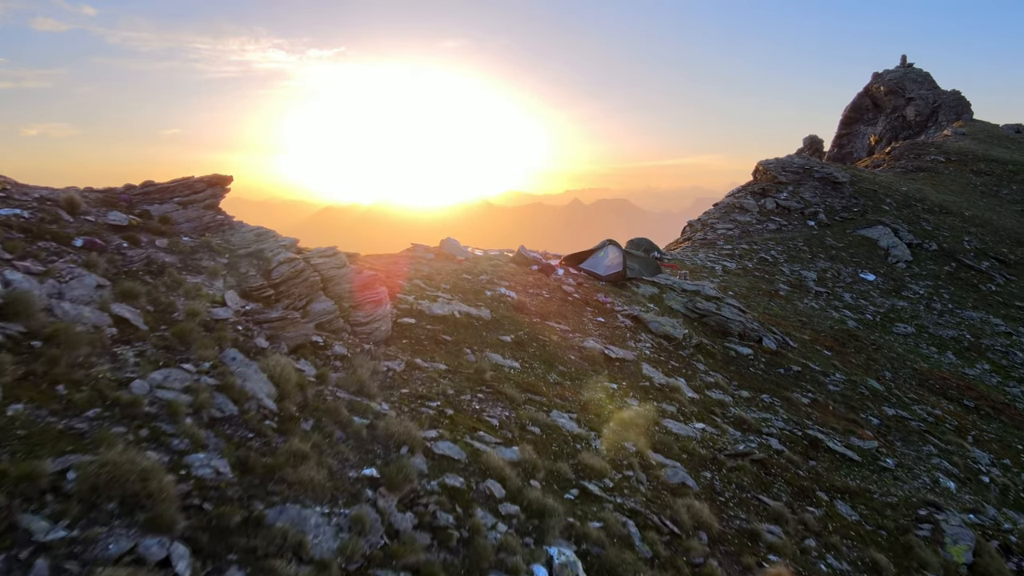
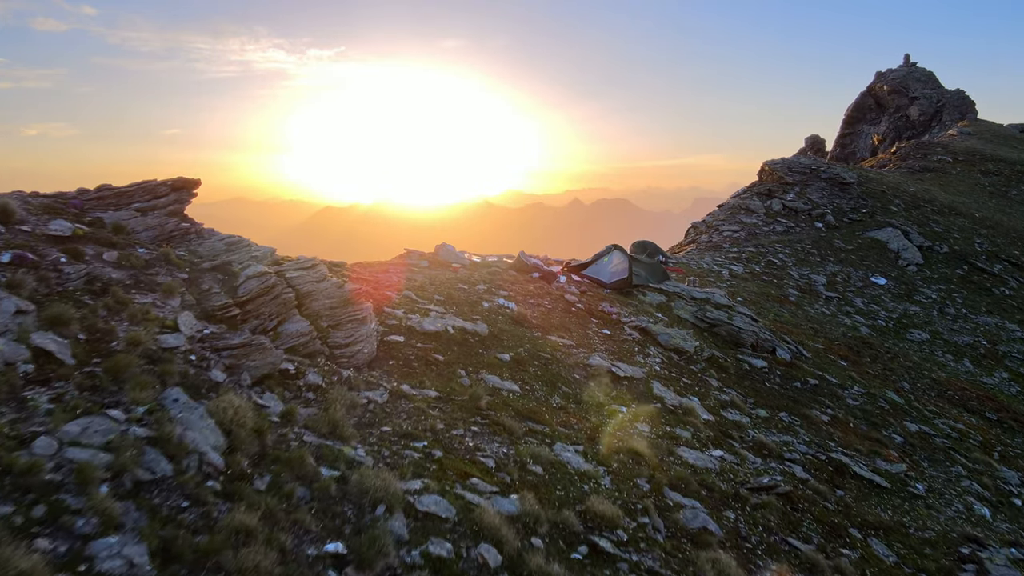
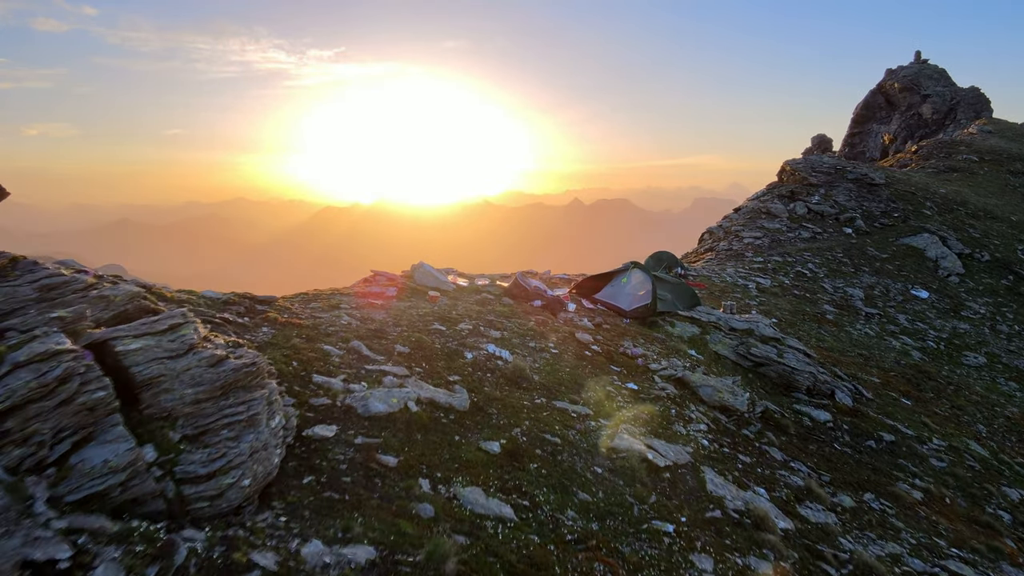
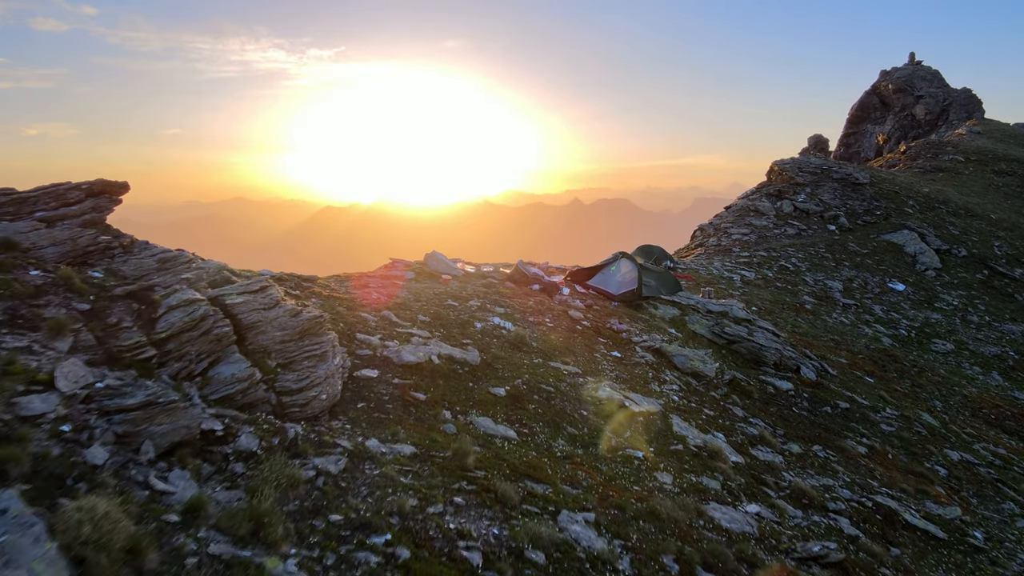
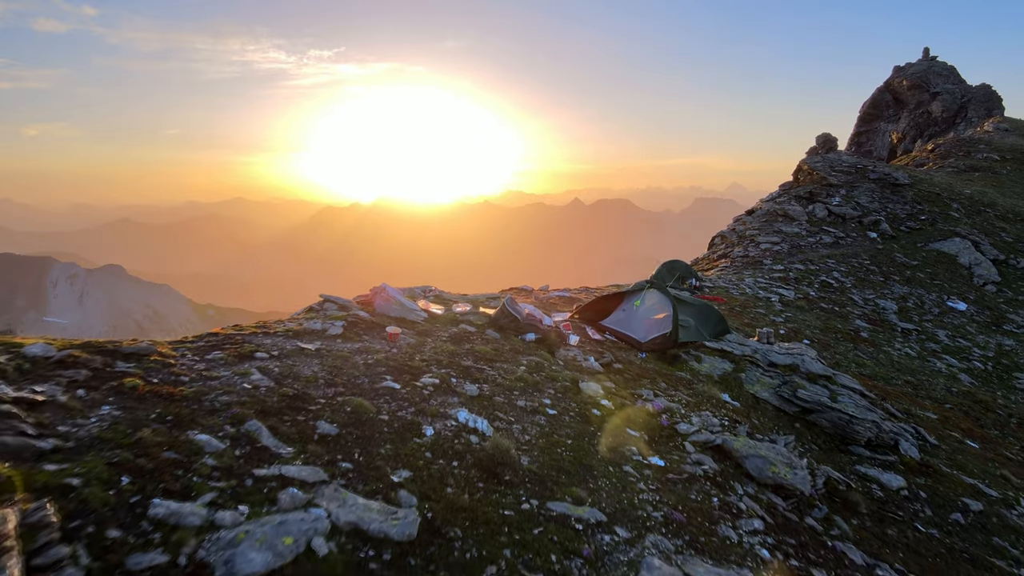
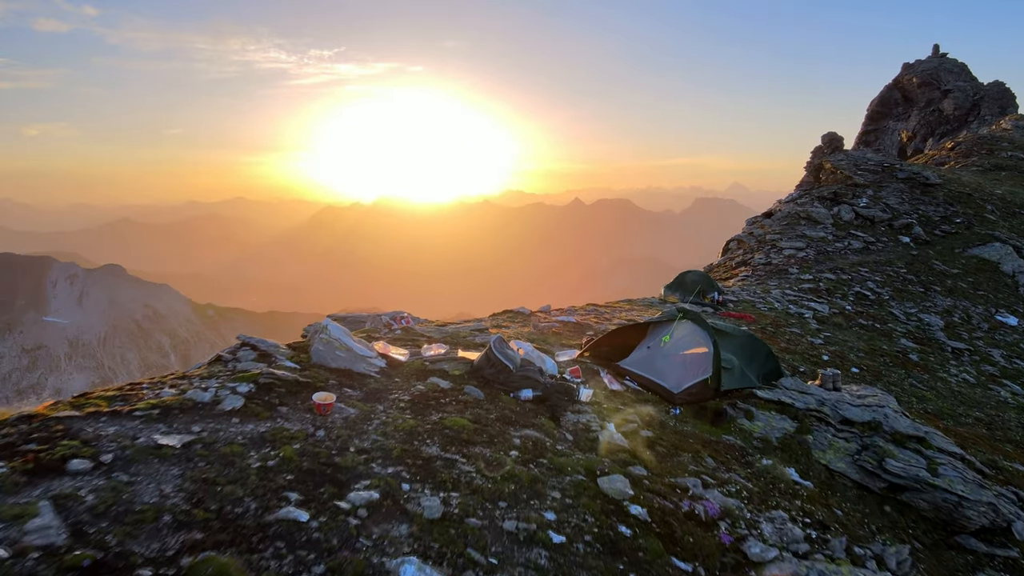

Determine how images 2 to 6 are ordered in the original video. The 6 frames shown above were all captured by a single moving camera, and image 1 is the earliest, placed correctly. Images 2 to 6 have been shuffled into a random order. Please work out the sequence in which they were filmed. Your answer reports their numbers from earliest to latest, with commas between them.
2, 4, 3, 5, 6
